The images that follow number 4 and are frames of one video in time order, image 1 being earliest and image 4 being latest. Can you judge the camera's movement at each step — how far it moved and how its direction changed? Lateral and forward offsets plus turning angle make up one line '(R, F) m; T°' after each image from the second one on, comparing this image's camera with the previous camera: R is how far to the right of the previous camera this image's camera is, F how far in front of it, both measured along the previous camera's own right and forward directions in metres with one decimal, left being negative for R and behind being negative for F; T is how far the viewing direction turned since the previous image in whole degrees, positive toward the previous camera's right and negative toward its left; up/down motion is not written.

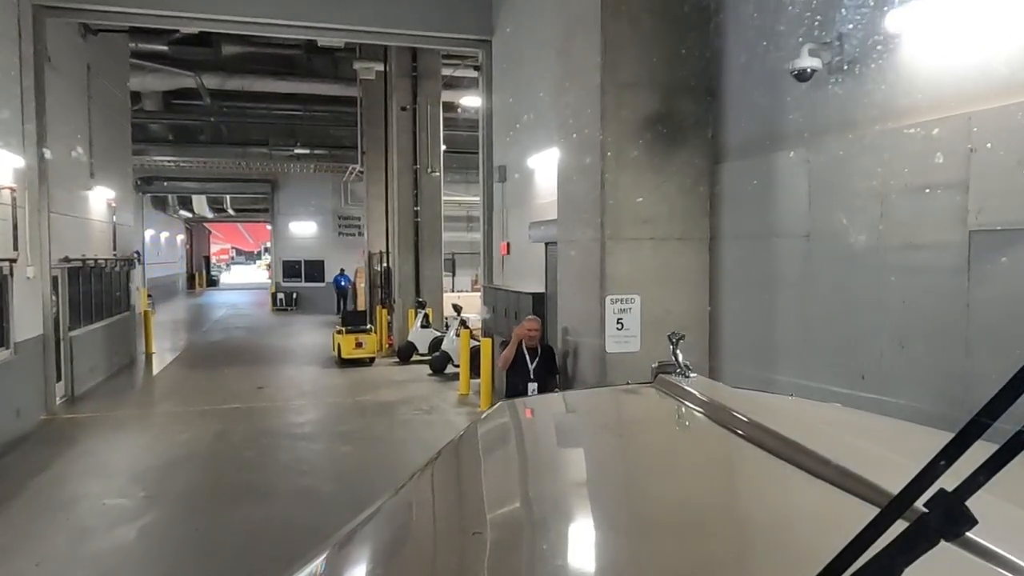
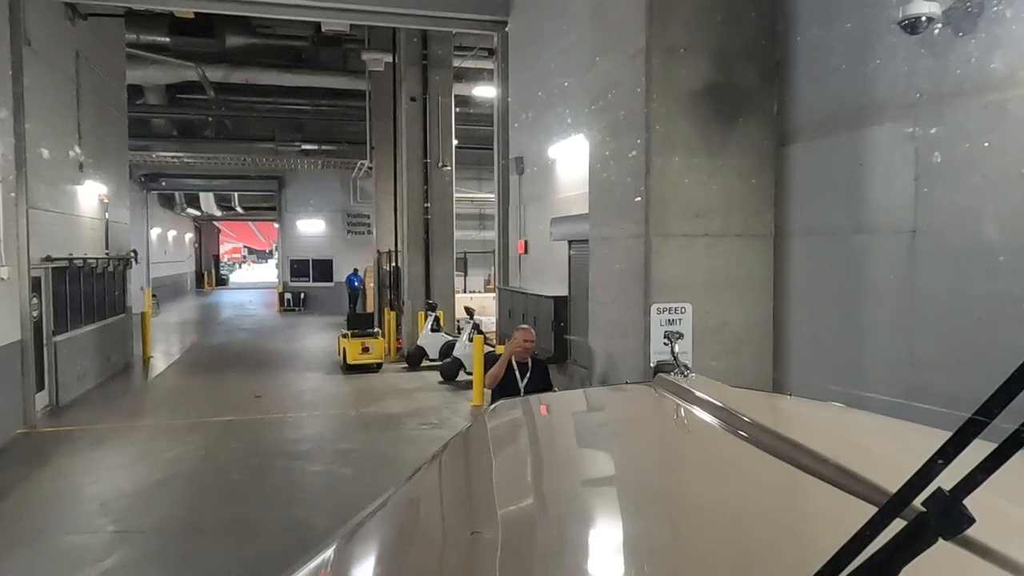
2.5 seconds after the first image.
(-0.1, +0.7) m; -1°
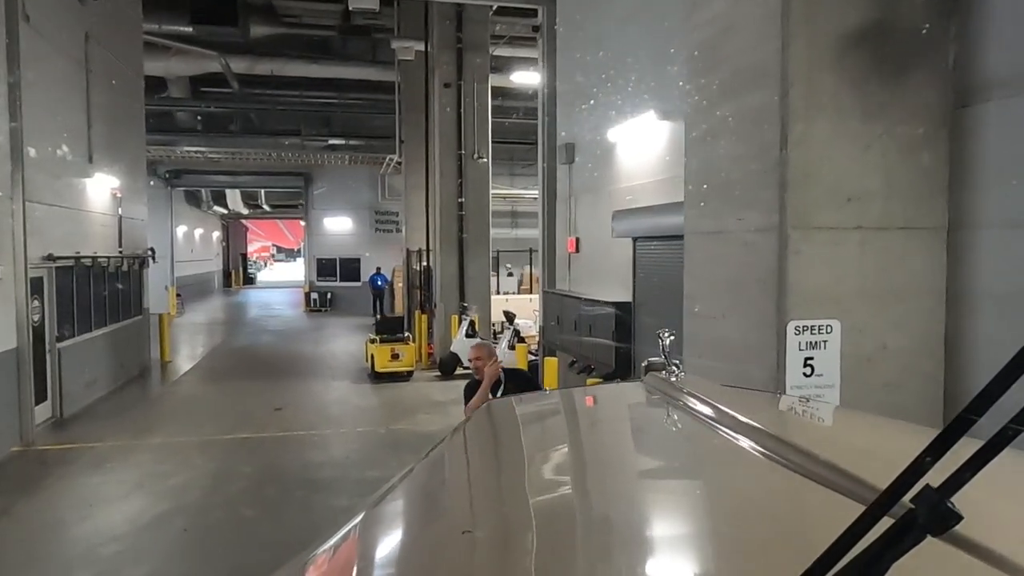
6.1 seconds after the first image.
(-0.2, +0.9) m; -2°
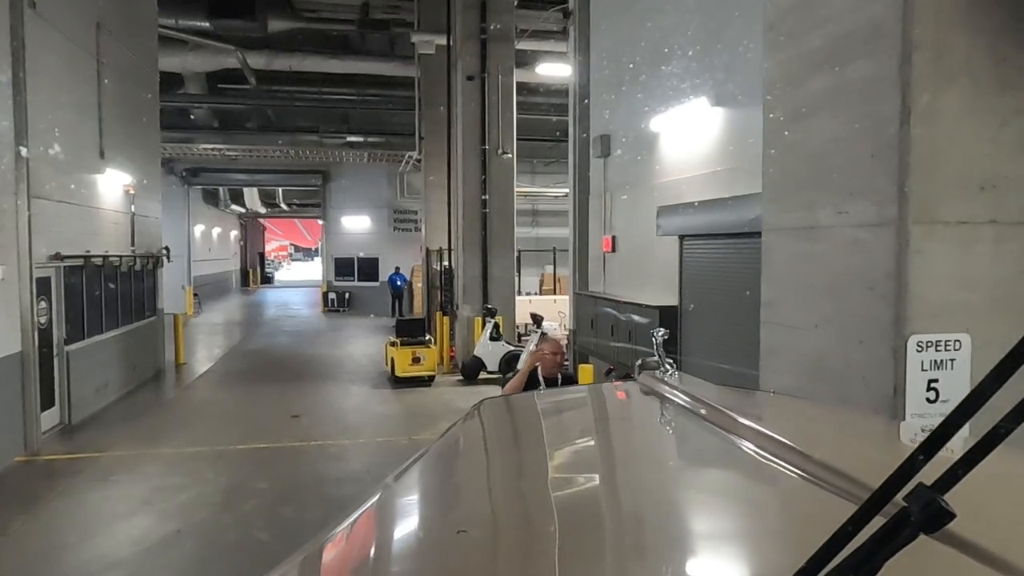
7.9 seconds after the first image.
(-0.1, +0.4) m; -1°
